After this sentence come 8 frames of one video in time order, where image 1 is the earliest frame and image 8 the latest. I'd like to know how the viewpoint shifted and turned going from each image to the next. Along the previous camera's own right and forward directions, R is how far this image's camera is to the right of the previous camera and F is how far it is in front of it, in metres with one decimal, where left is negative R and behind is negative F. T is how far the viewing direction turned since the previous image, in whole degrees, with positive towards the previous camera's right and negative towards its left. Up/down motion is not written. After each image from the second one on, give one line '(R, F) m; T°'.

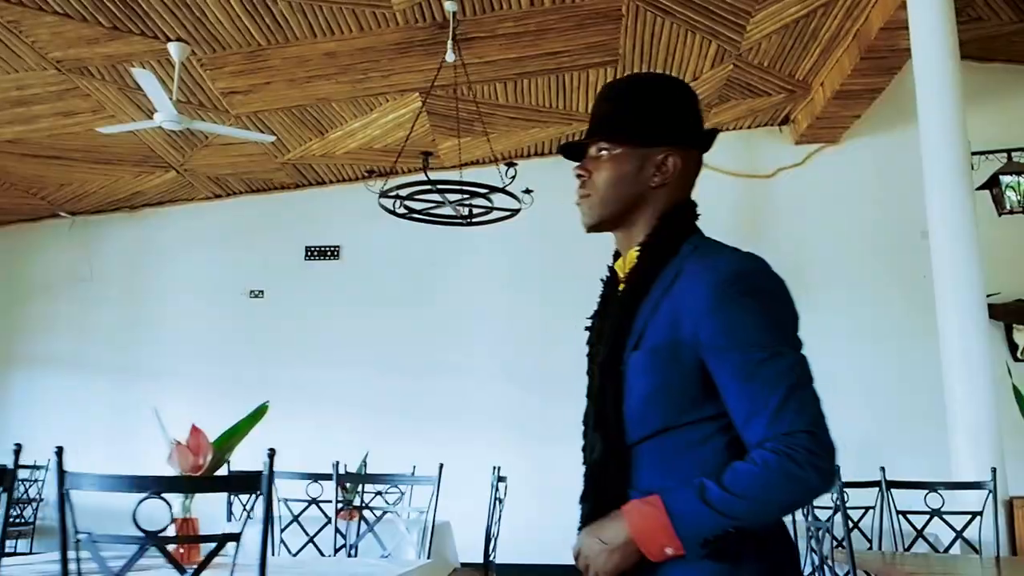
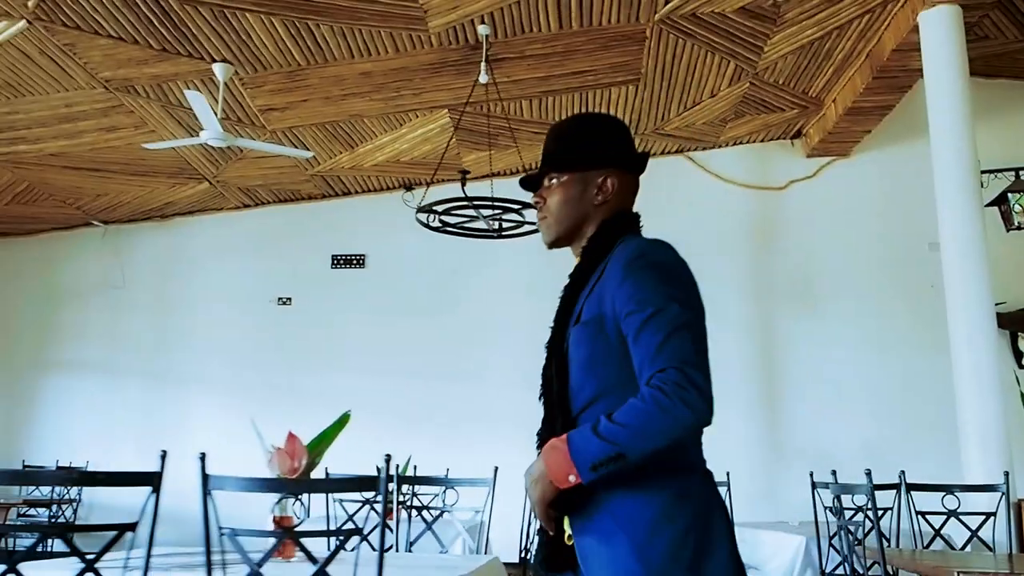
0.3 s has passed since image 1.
(-0.2, -0.2) m; 0°
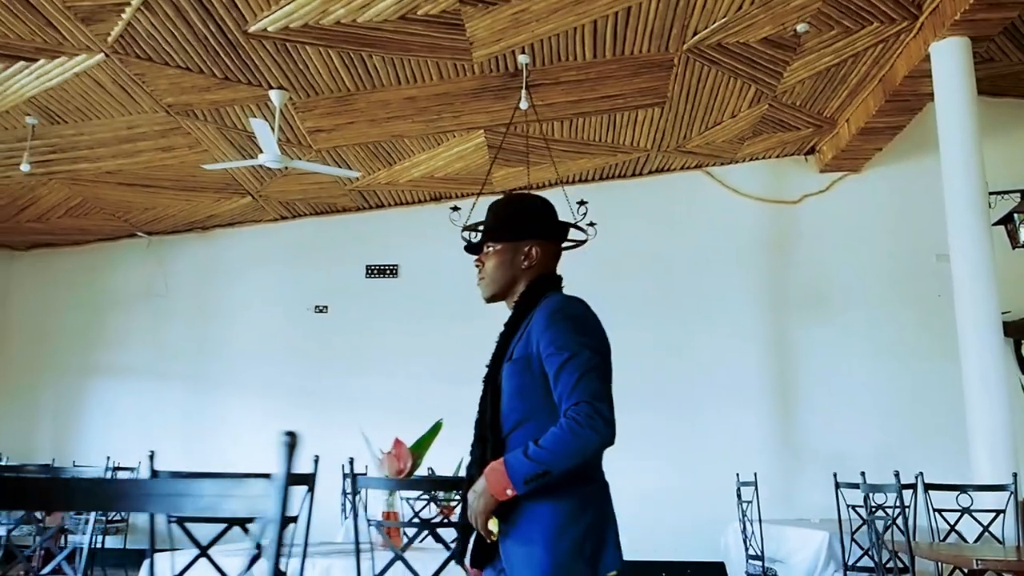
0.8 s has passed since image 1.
(-0.2, -0.3) m; 0°
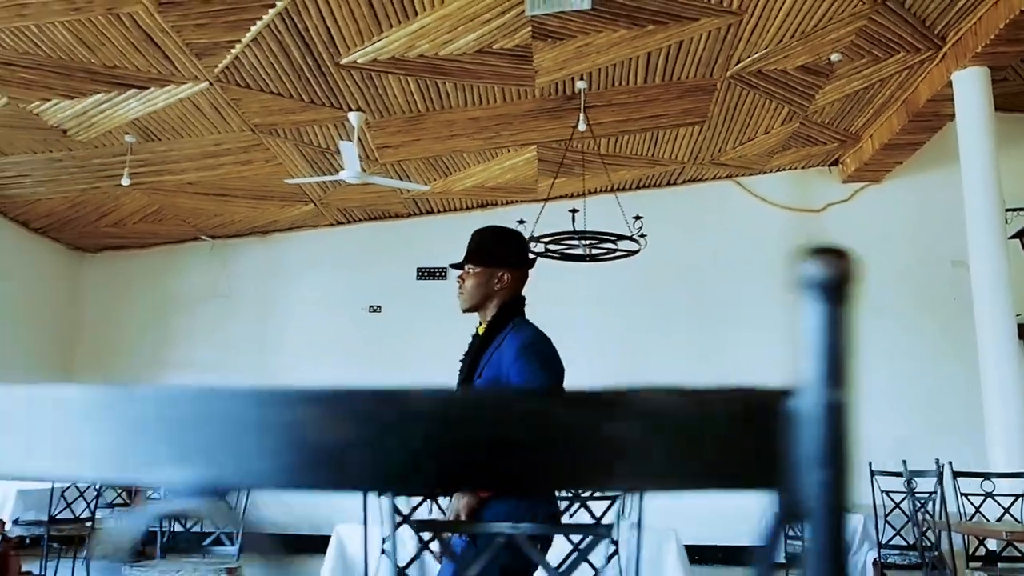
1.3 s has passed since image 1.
(-0.4, -0.5) m; 0°
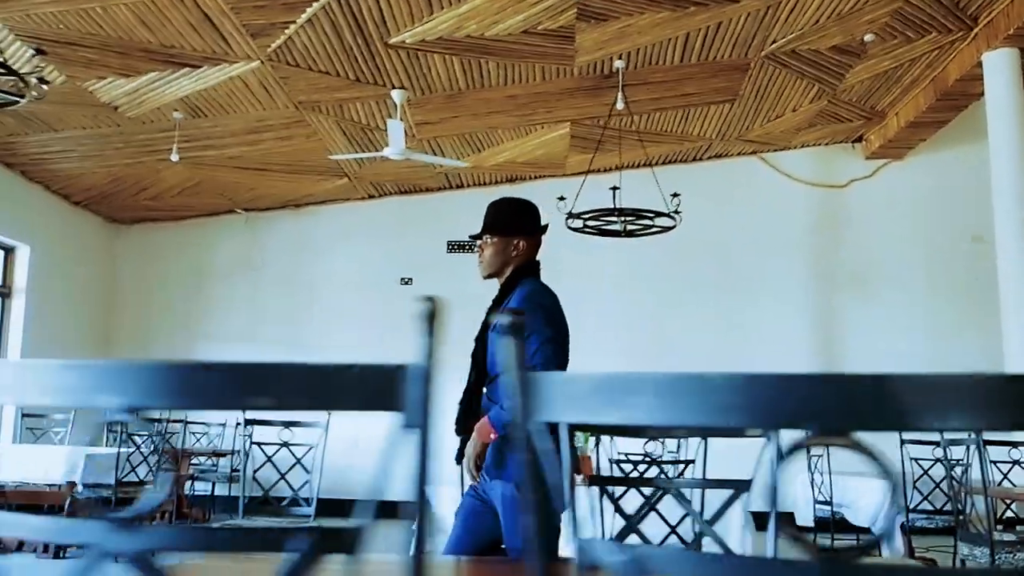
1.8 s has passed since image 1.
(-0.3, -0.2) m; 0°
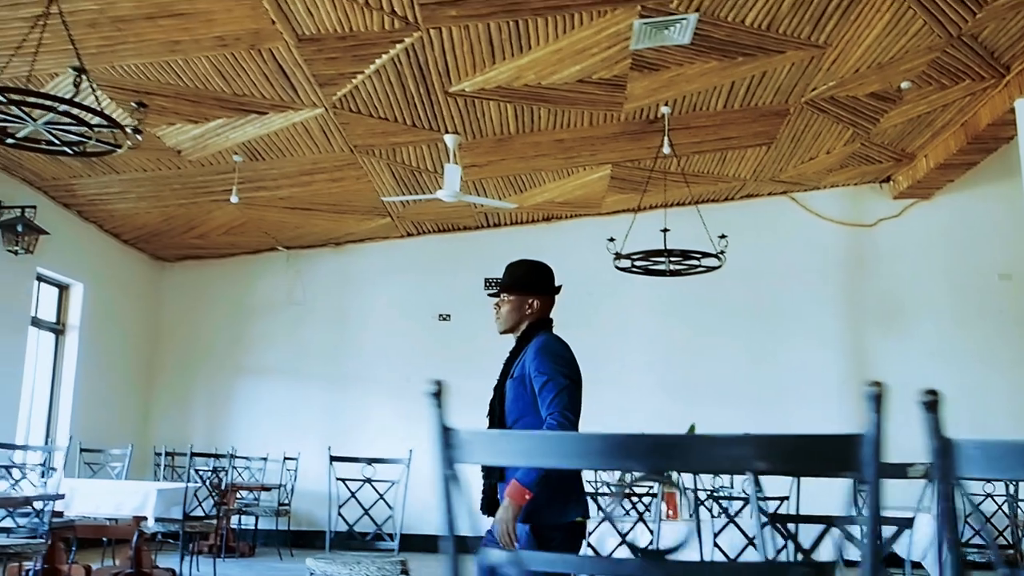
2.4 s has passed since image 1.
(-0.3, -0.2) m; 0°
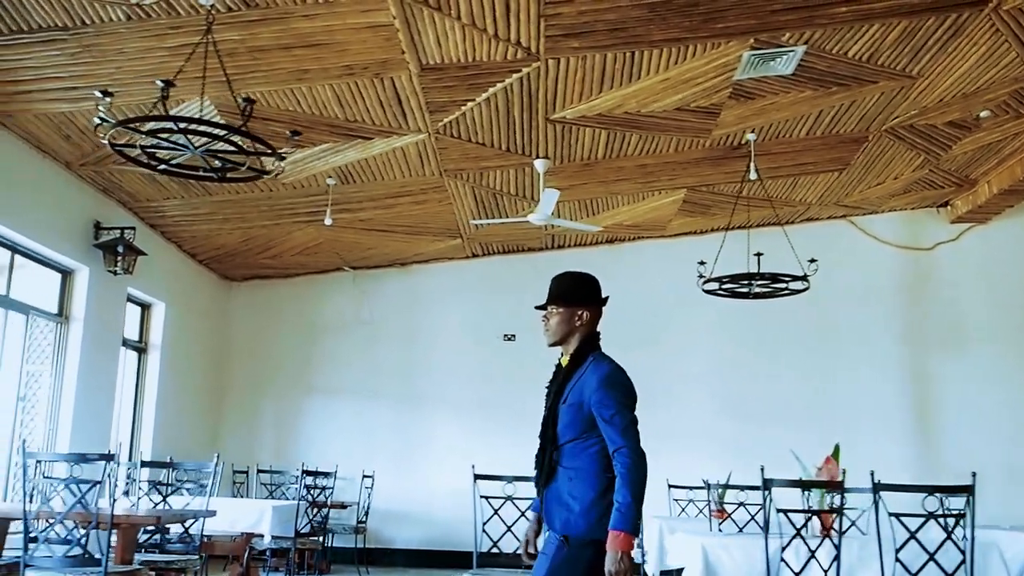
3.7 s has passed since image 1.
(-0.7, -0.1) m; 0°
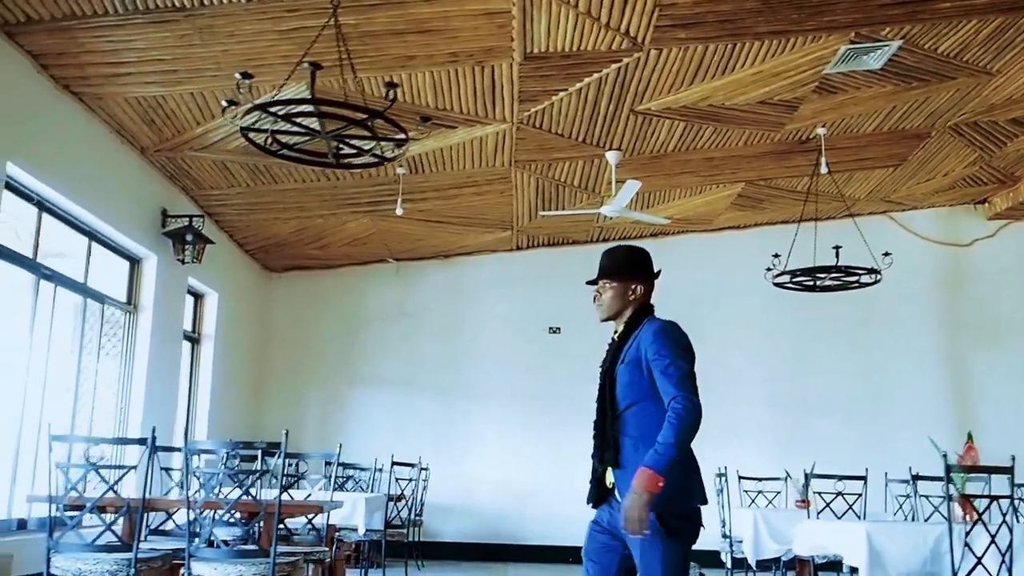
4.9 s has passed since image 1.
(-0.7, 0.0) m; +2°
